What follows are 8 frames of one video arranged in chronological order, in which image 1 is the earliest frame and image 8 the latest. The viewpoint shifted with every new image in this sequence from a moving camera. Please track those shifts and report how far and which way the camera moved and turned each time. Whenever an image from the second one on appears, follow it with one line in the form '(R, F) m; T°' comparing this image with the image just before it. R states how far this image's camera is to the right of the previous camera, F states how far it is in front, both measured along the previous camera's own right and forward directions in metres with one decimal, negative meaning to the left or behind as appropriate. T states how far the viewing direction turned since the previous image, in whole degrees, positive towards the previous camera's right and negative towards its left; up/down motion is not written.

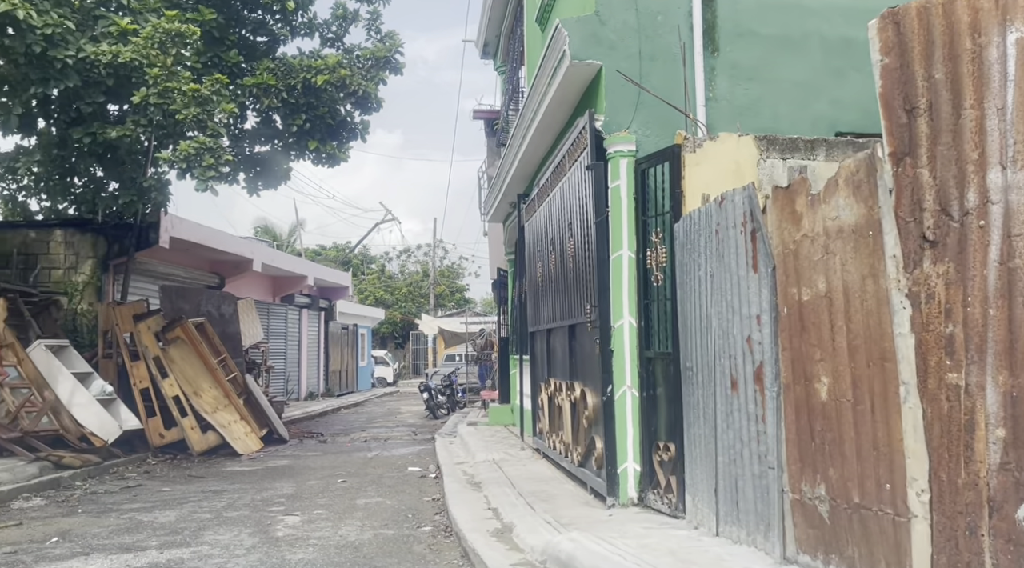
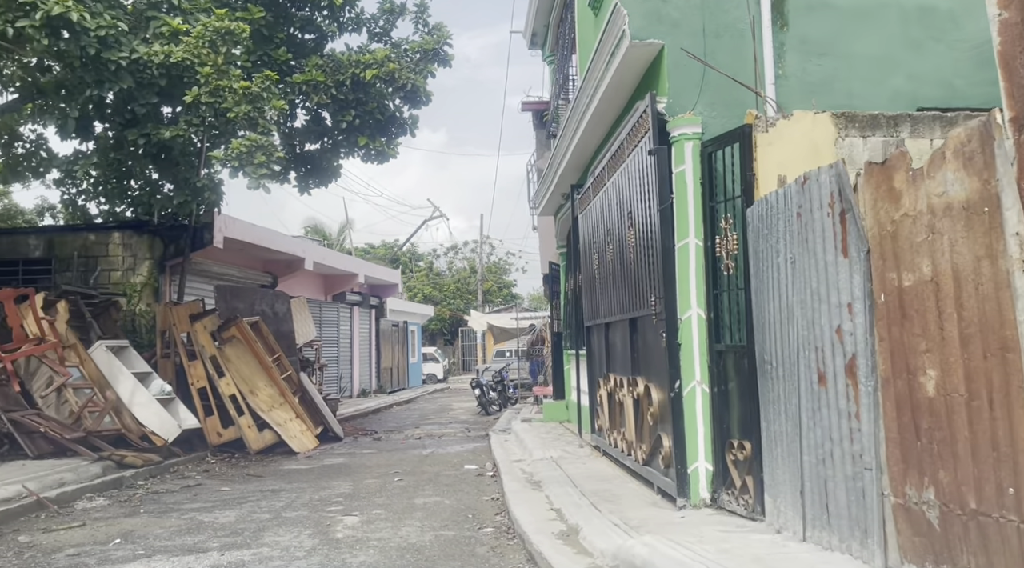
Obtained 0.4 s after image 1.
(-0.1, +0.2) m; -3°
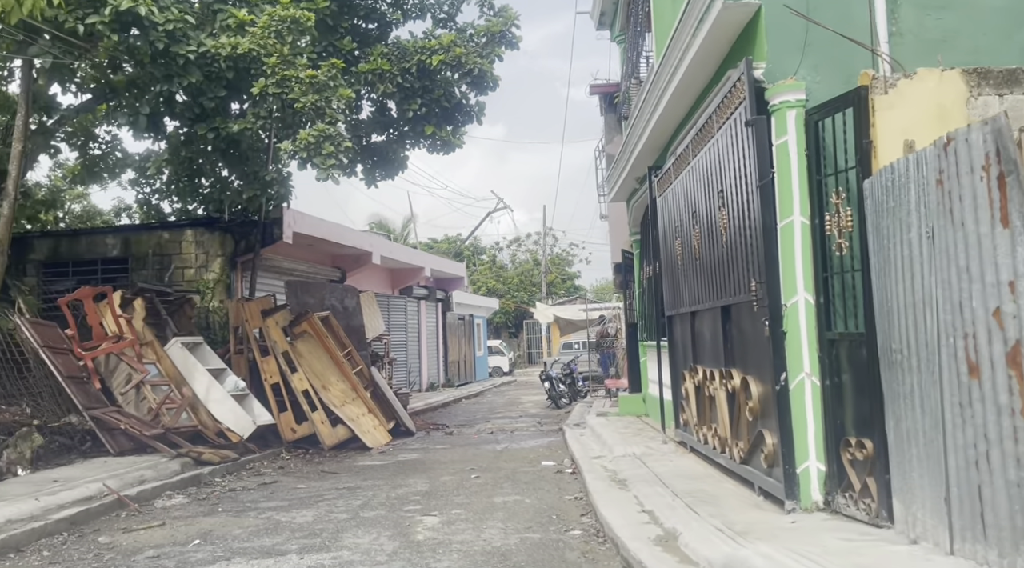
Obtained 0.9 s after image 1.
(-0.1, +0.3) m; -4°
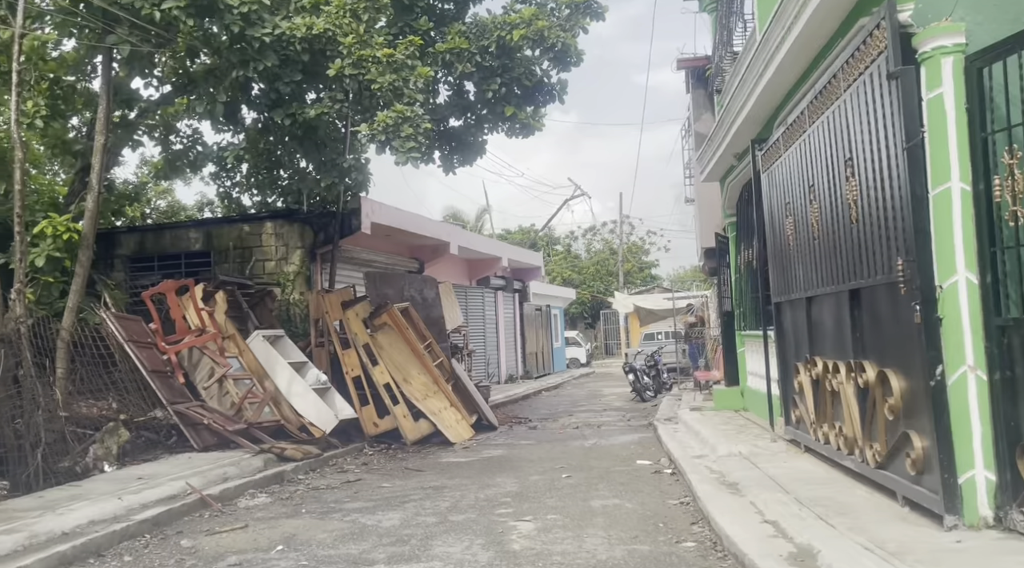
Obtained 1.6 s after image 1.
(-0.2, +0.5) m; -5°
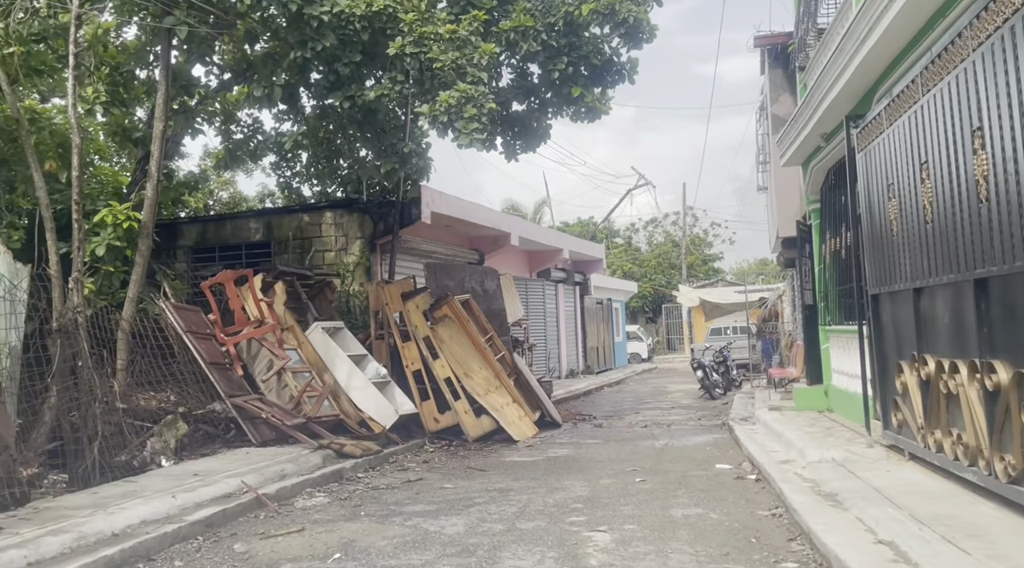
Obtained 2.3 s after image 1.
(-0.1, +0.5) m; -4°
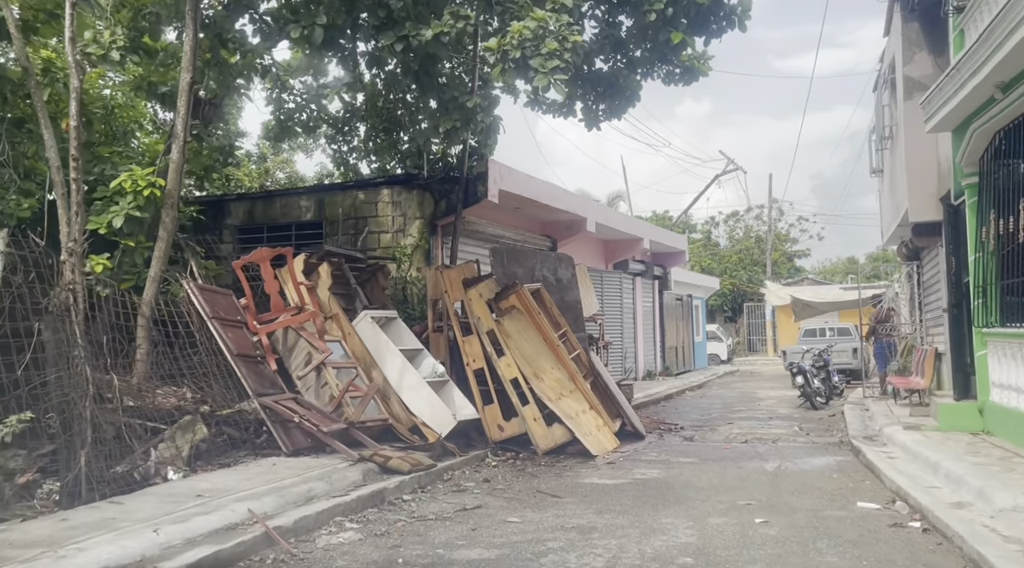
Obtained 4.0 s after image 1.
(-0.1, +1.6) m; -5°
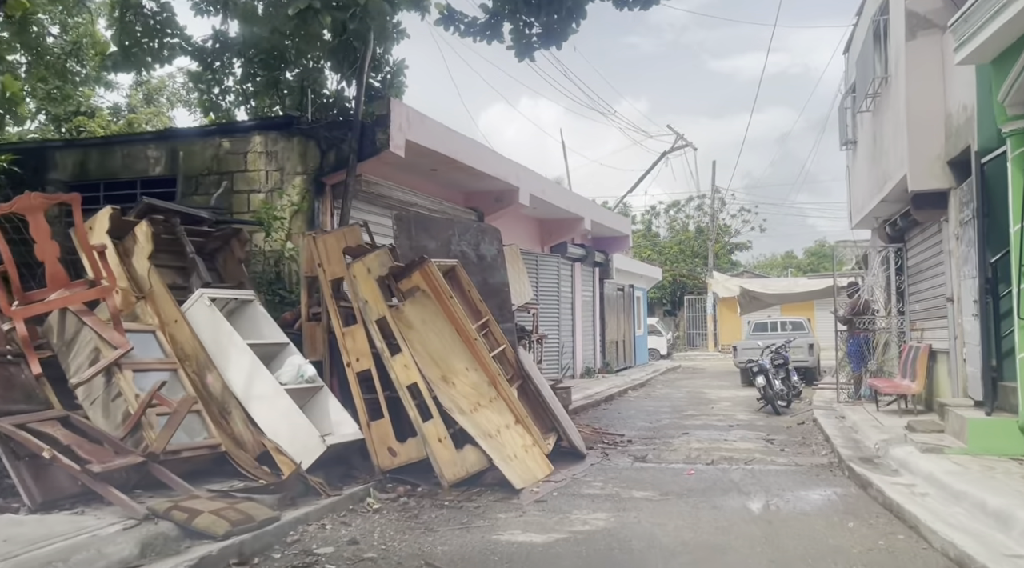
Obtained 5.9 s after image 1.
(+0.3, +2.5) m; +4°
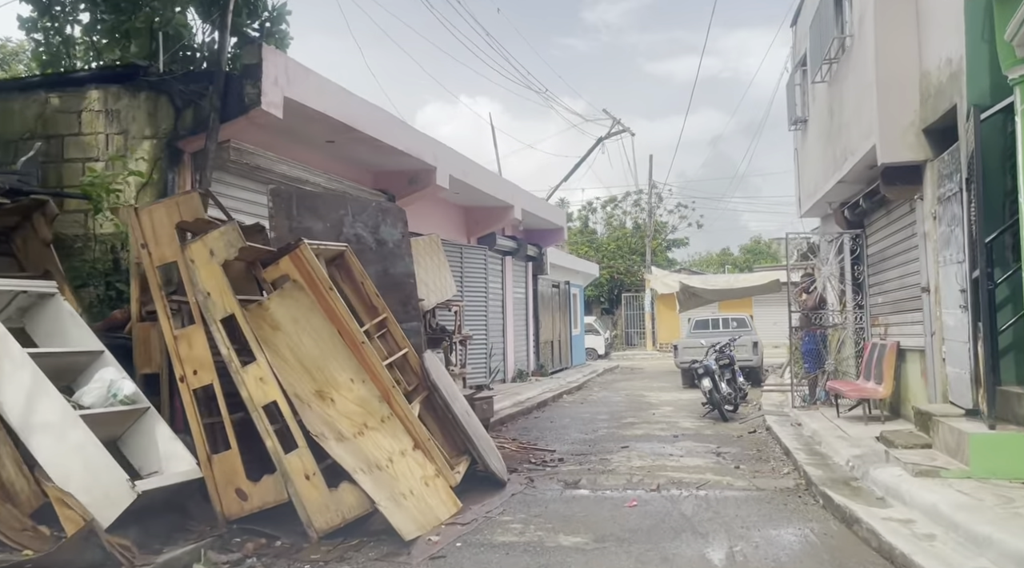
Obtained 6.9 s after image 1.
(+0.3, +1.6) m; +4°
